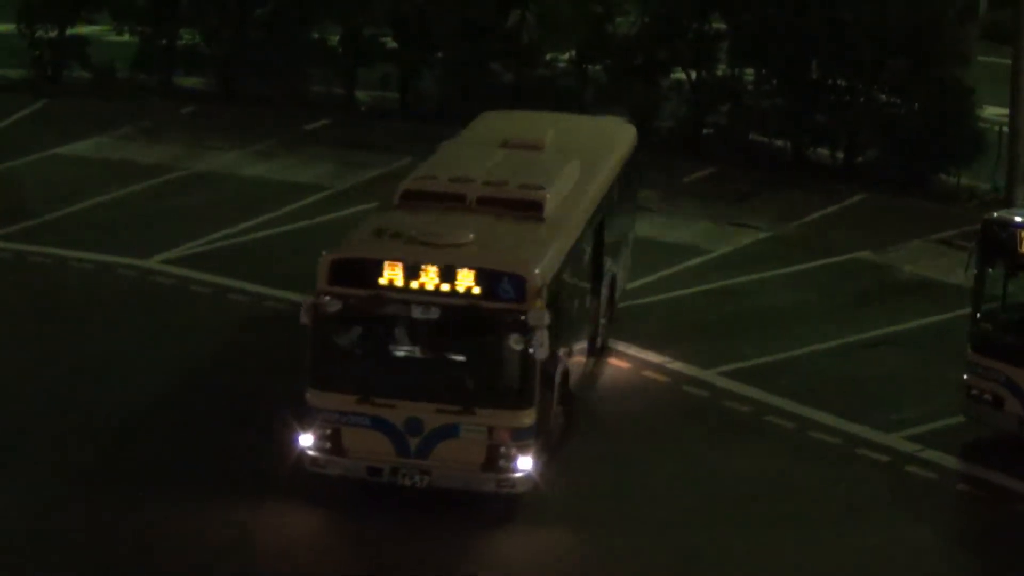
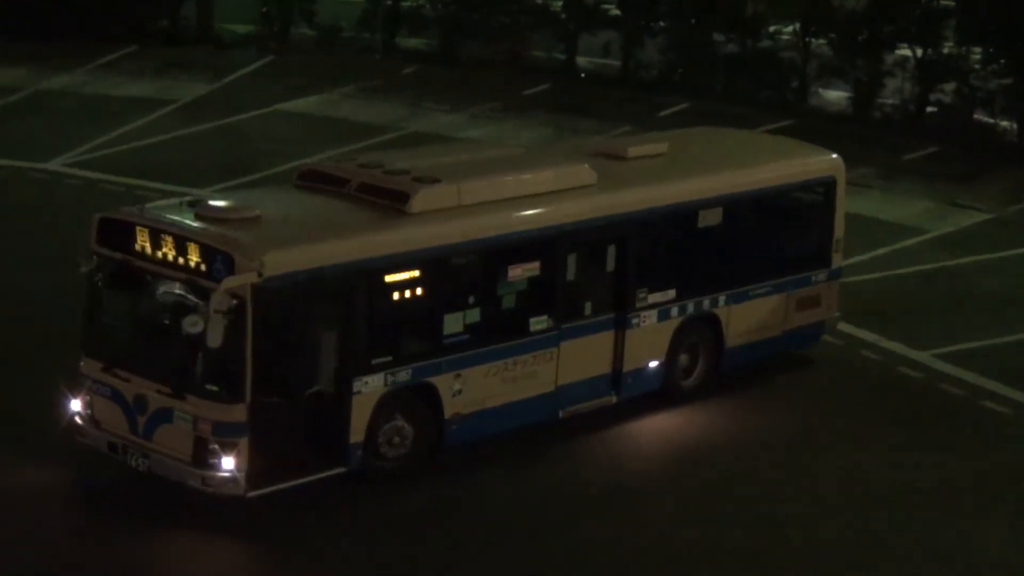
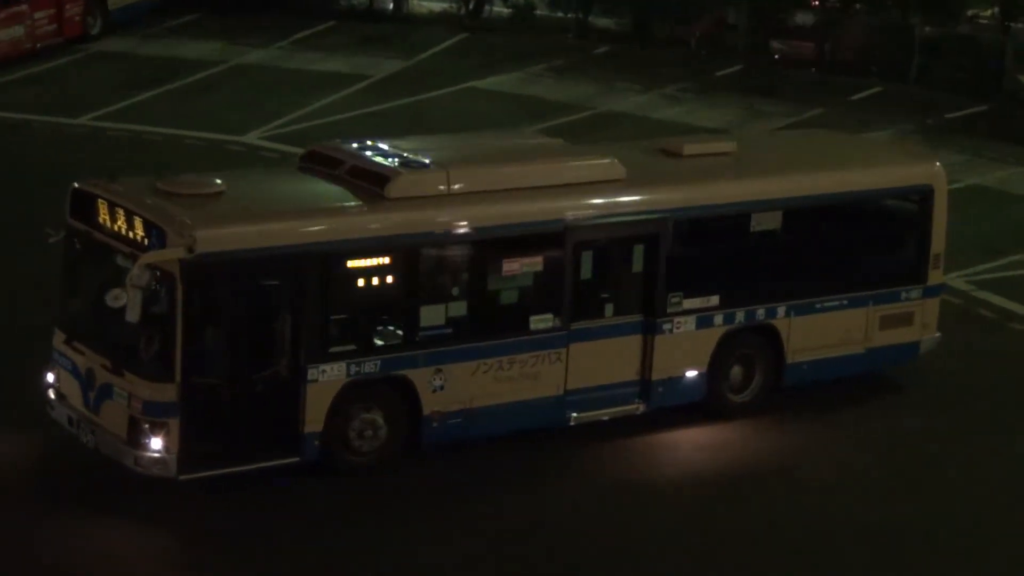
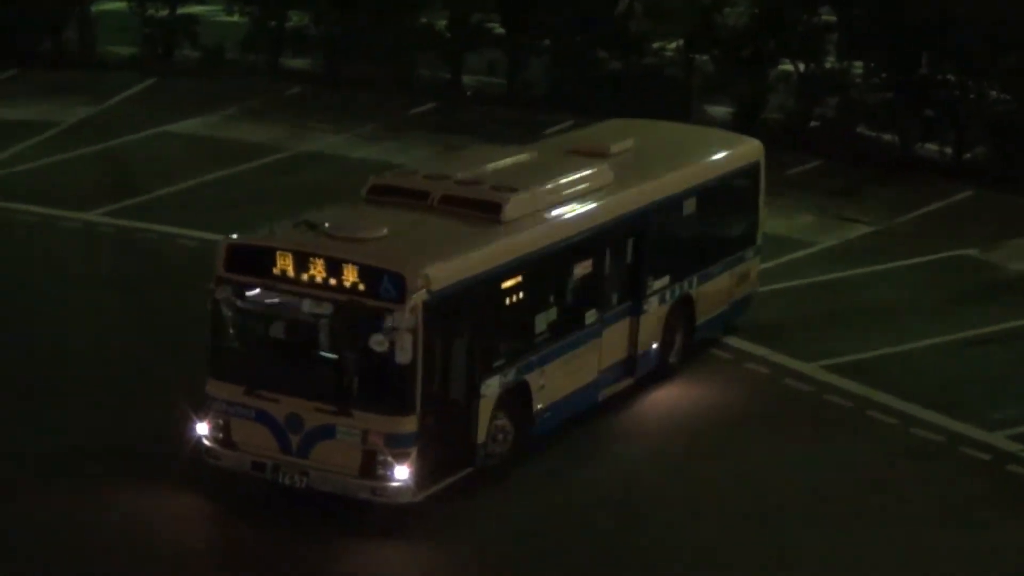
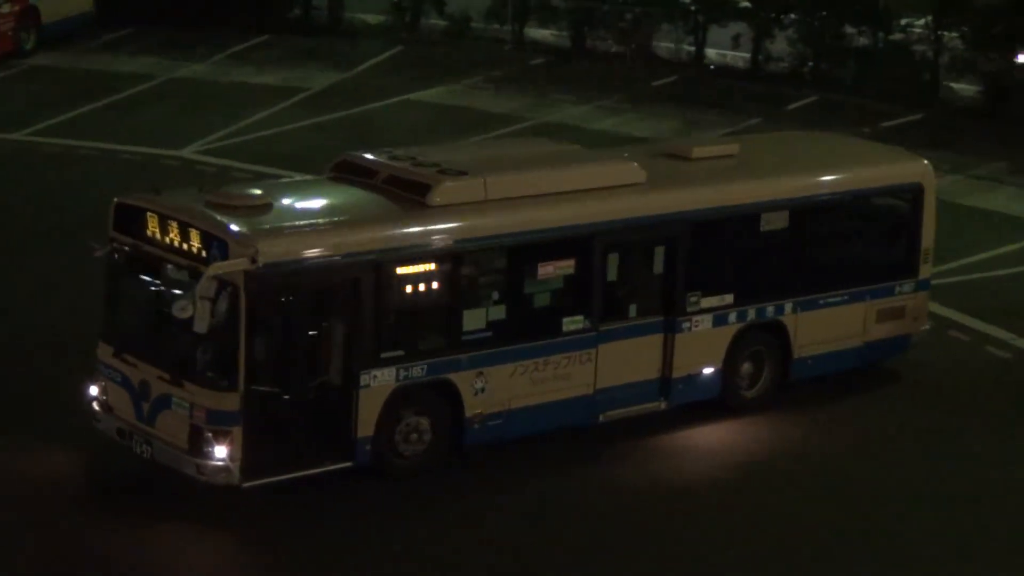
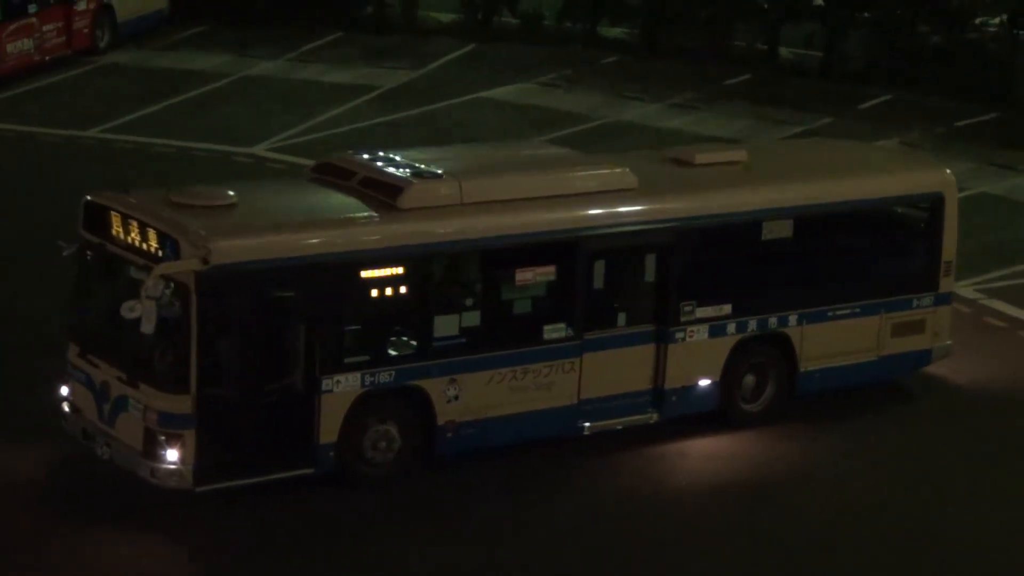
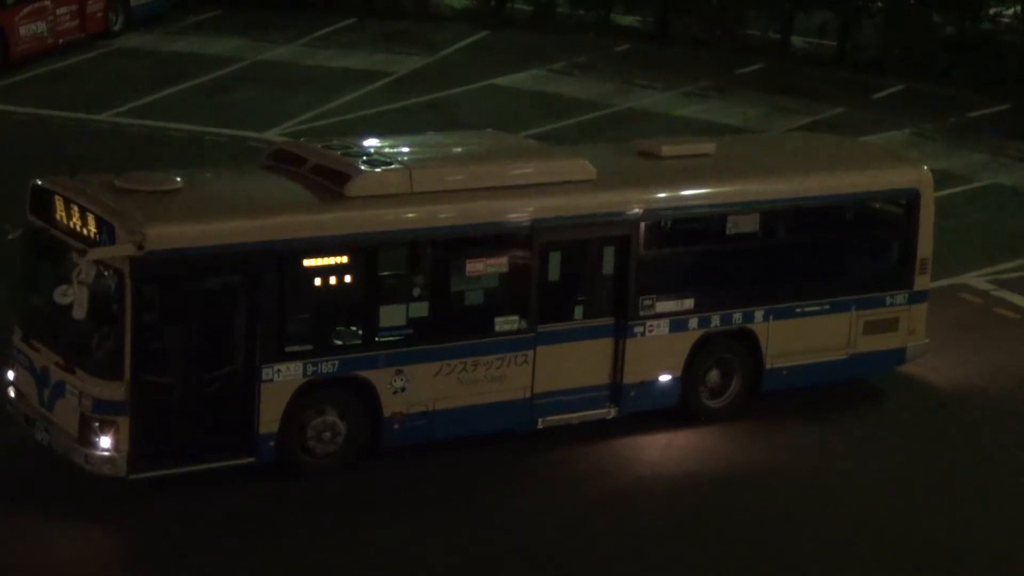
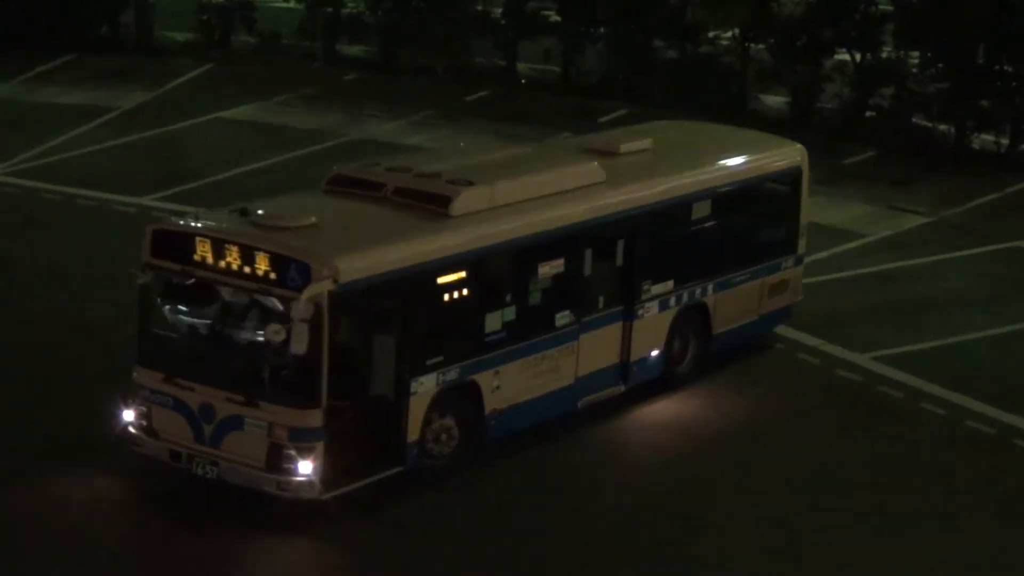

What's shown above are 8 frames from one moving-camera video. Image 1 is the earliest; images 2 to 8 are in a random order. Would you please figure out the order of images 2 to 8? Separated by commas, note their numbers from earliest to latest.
4, 8, 2, 5, 3, 7, 6
